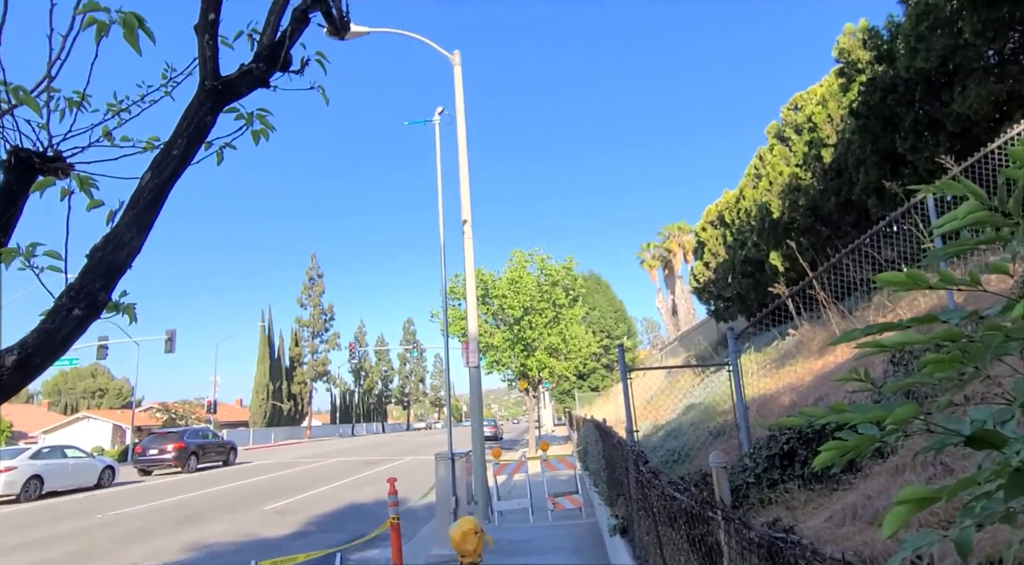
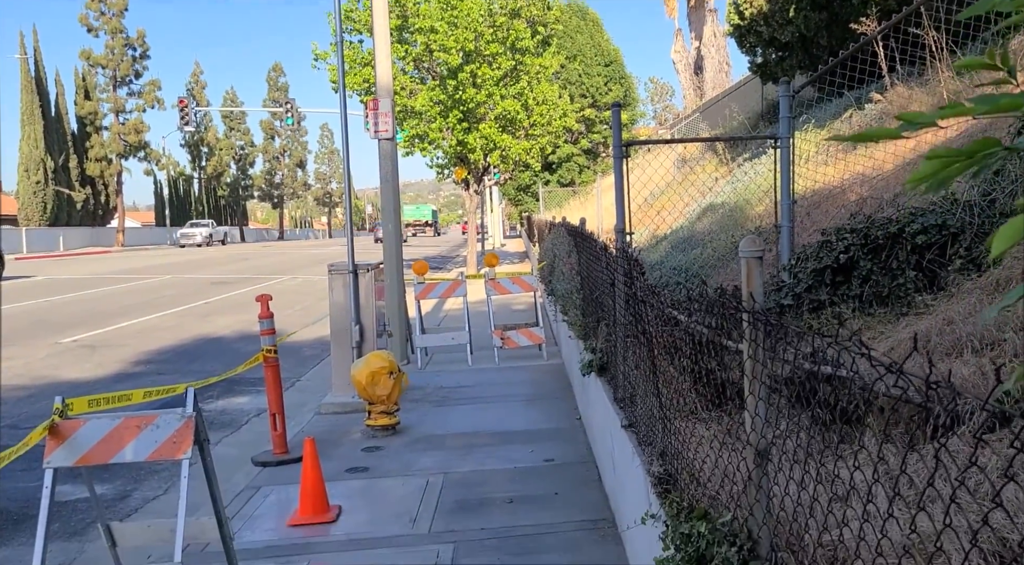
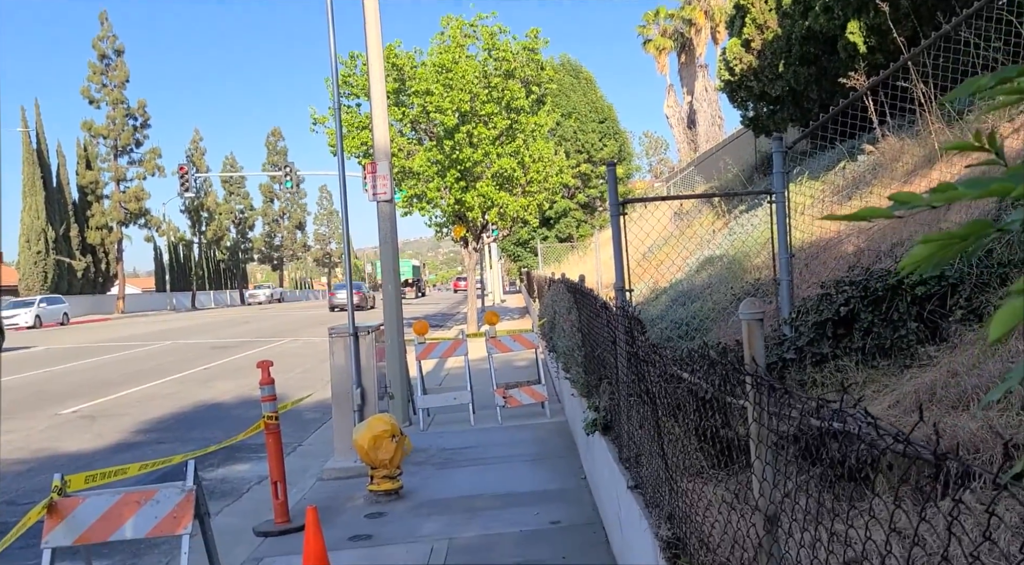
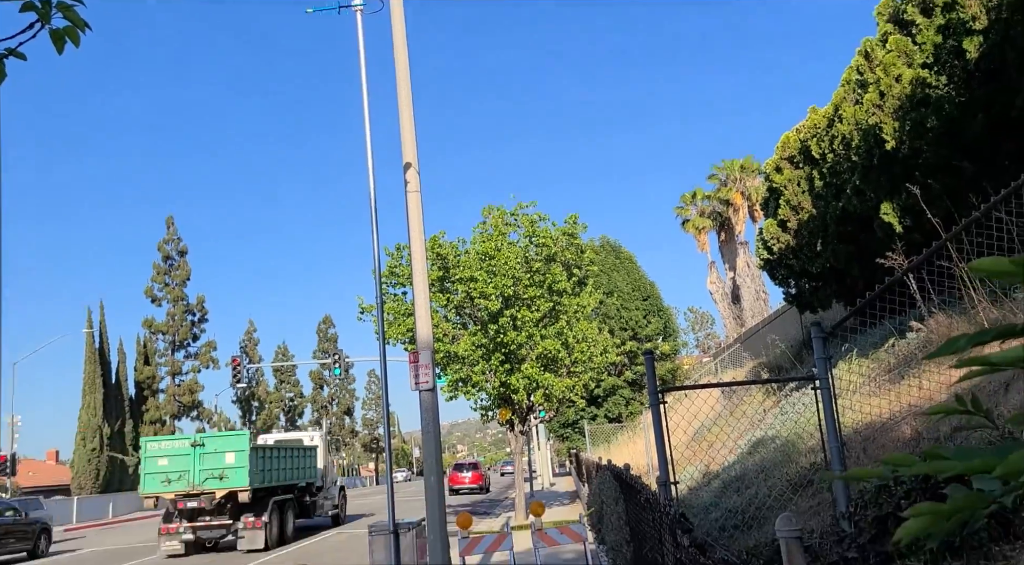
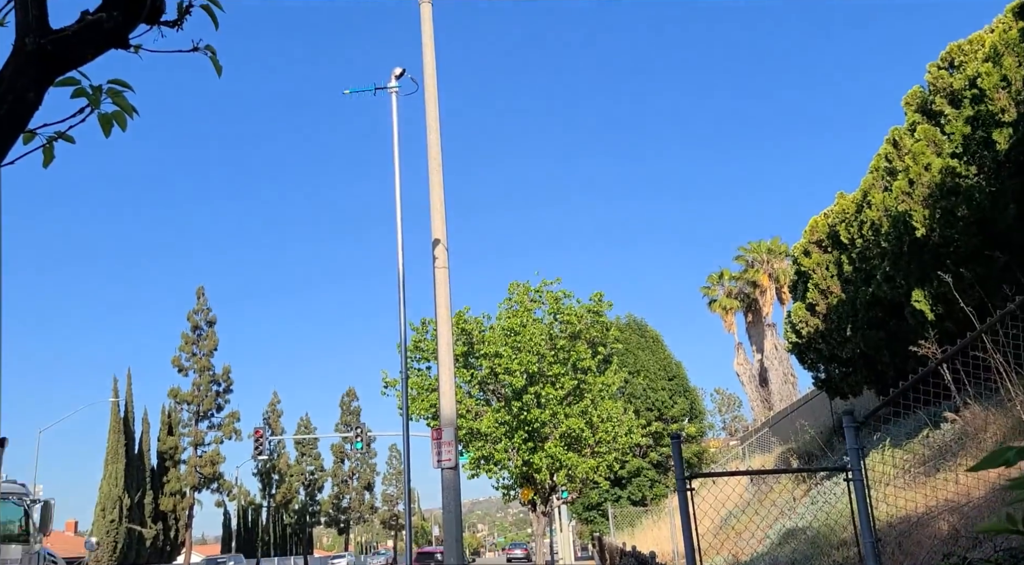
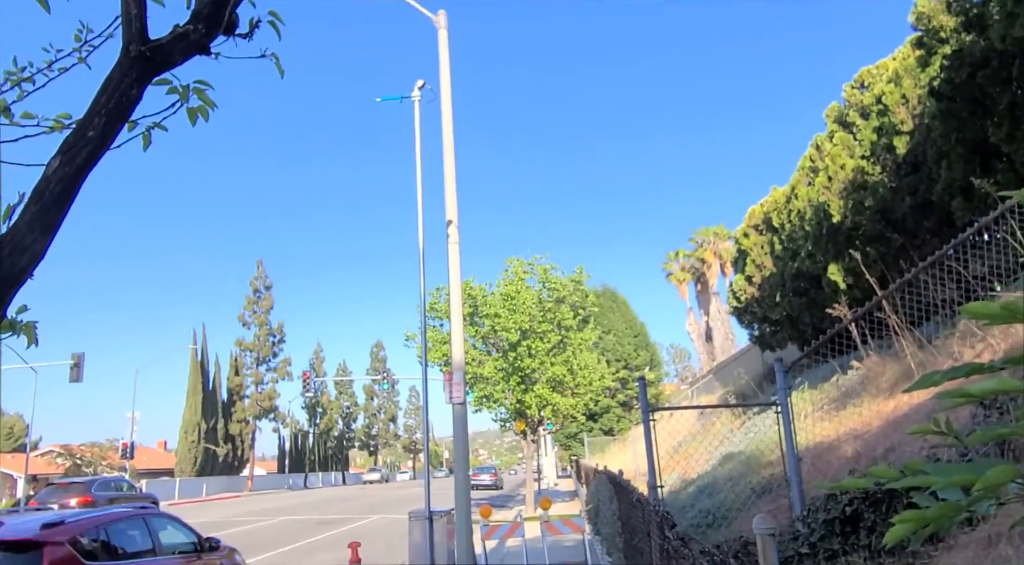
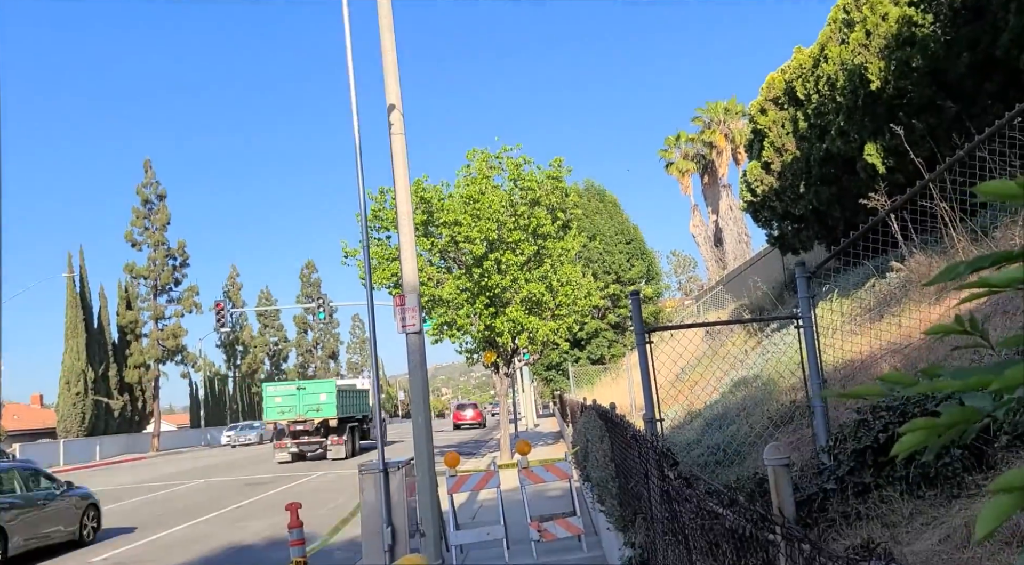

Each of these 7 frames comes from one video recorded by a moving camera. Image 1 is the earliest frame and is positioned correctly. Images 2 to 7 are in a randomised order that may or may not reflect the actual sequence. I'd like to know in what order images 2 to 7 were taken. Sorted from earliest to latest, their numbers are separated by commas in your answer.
6, 5, 4, 7, 3, 2
